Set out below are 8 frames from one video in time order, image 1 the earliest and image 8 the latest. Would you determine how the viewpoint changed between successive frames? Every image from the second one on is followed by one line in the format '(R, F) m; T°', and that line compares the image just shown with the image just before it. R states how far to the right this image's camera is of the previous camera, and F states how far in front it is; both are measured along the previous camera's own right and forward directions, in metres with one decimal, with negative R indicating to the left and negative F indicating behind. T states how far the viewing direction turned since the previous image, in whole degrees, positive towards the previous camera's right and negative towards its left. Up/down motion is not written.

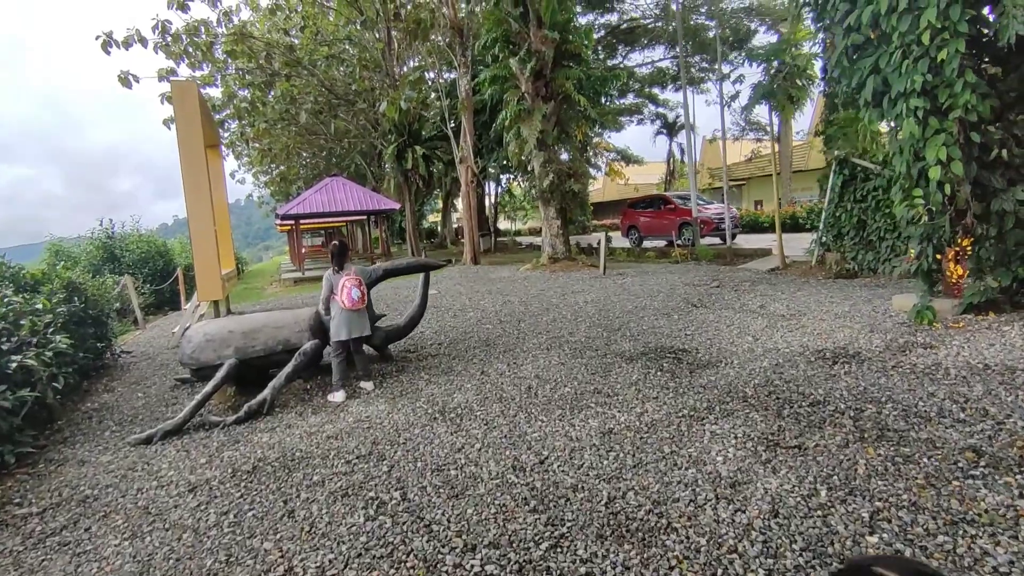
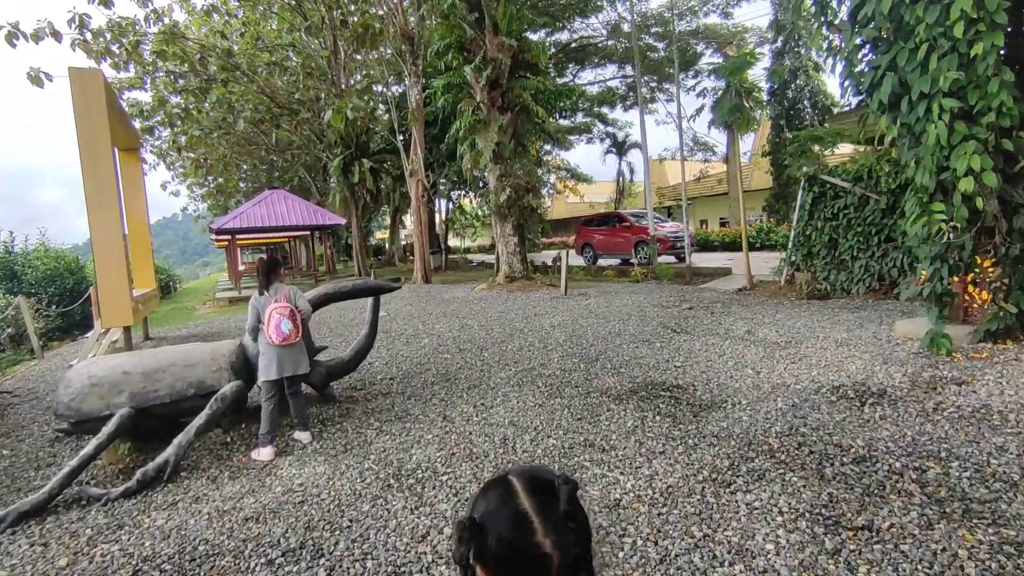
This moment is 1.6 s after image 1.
(-0.2, +0.8) m; +5°
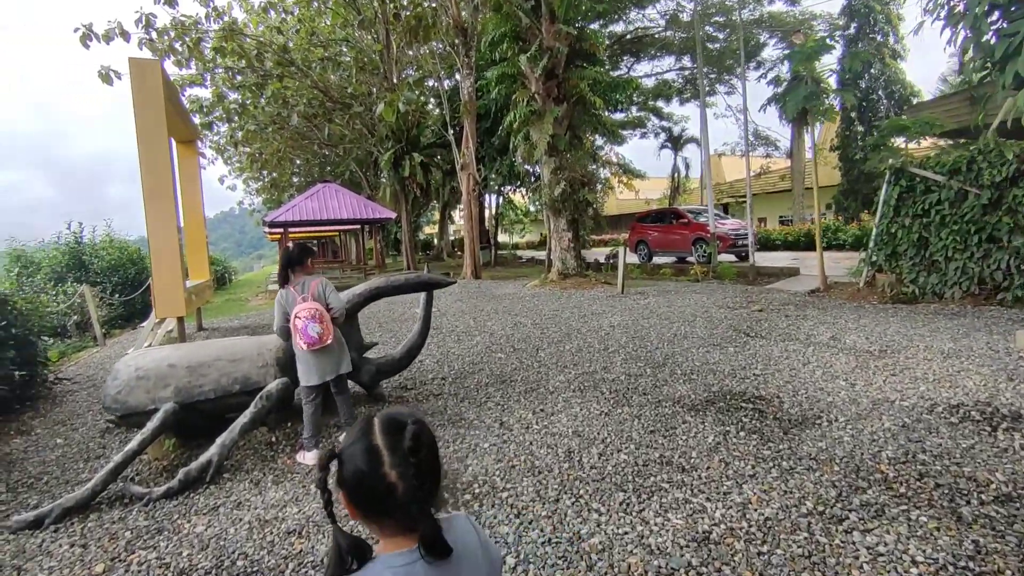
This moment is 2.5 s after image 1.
(-0.1, +0.3) m; -5°
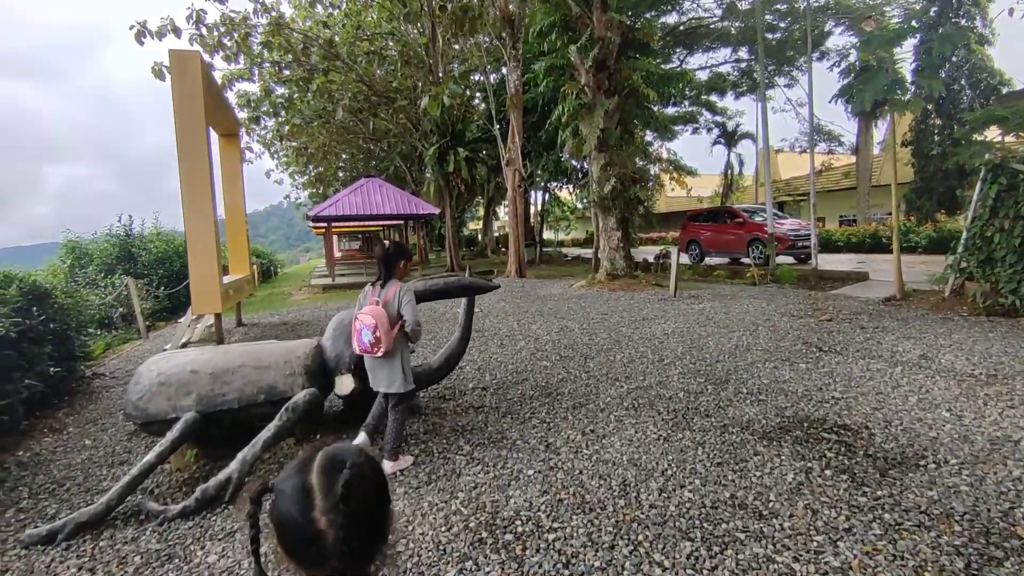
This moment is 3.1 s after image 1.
(0.0, +0.4) m; -4°
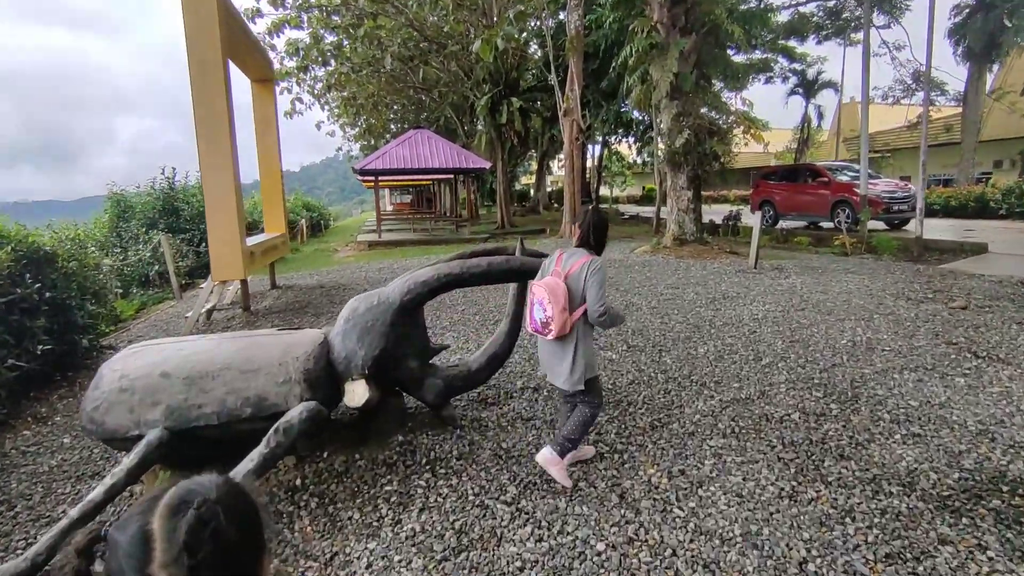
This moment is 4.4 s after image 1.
(-0.1, +1.0) m; -5°
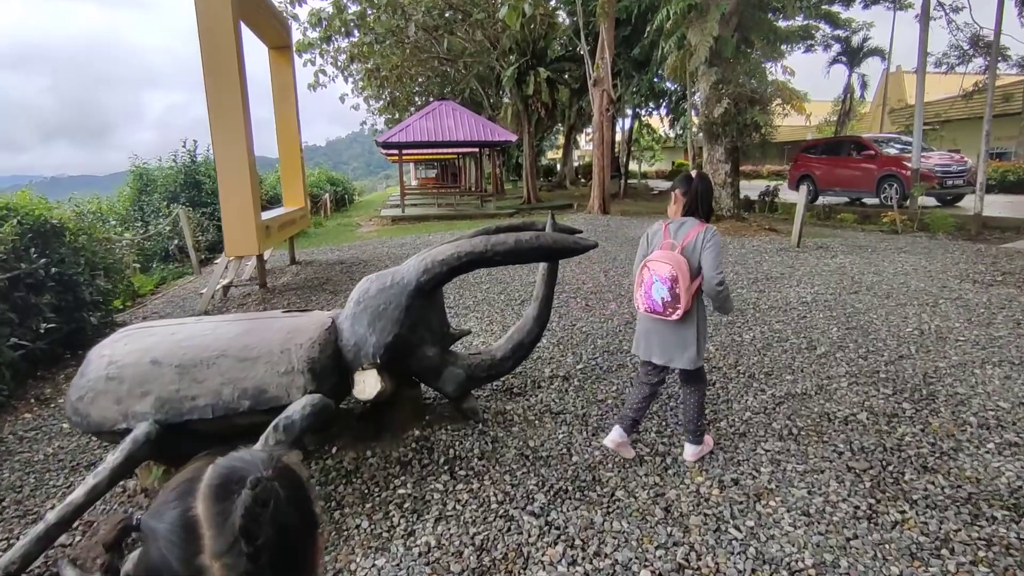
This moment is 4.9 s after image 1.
(0.0, +0.4) m; -2°
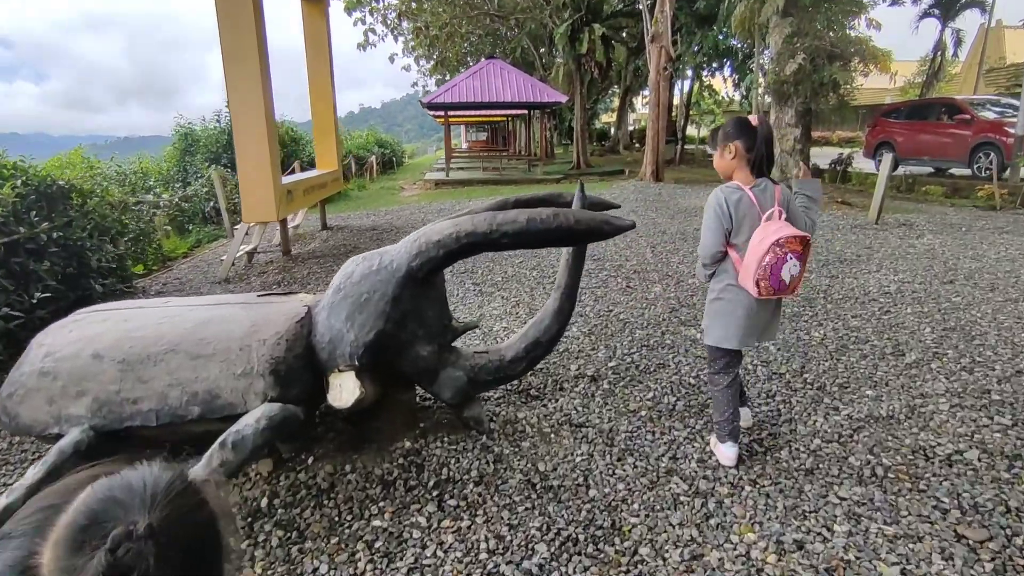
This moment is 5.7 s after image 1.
(+0.2, +0.5) m; -5°
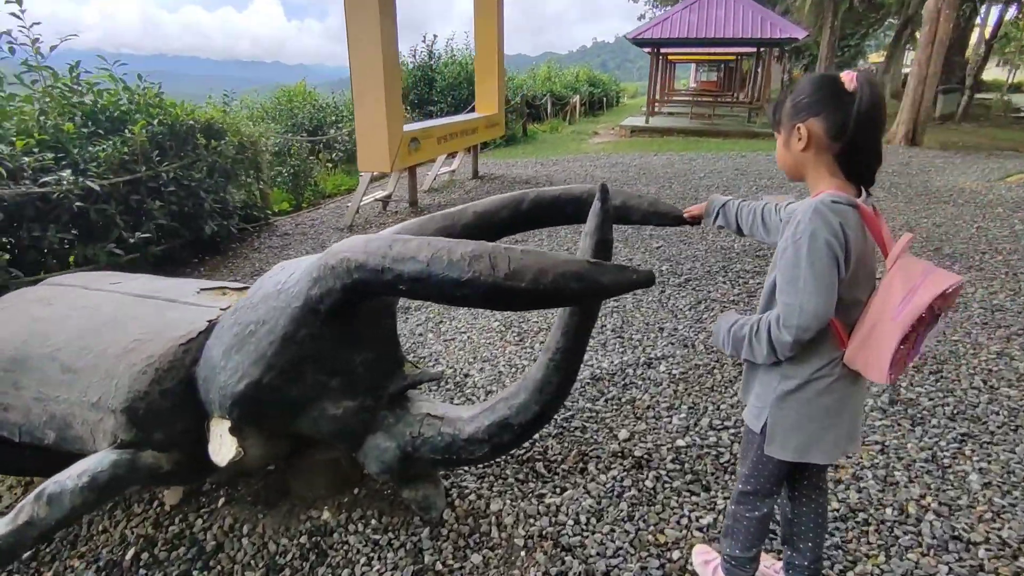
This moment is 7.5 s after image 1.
(+0.6, +1.0) m; -21°
